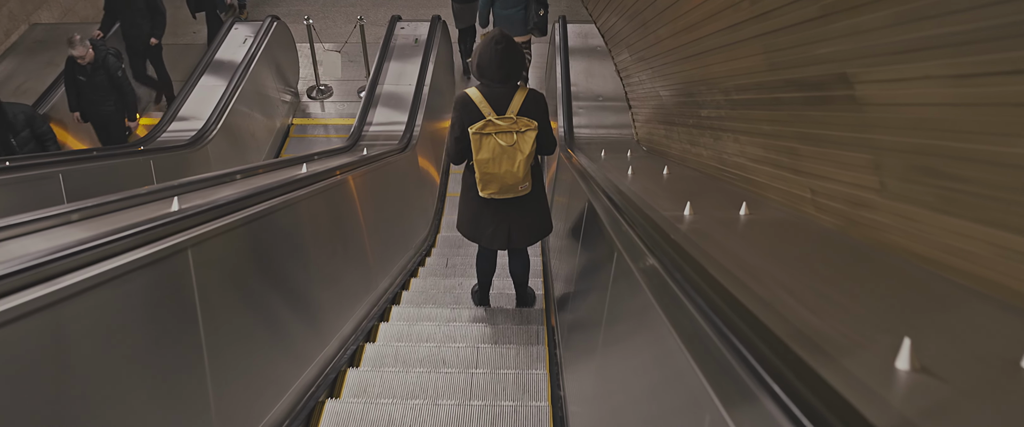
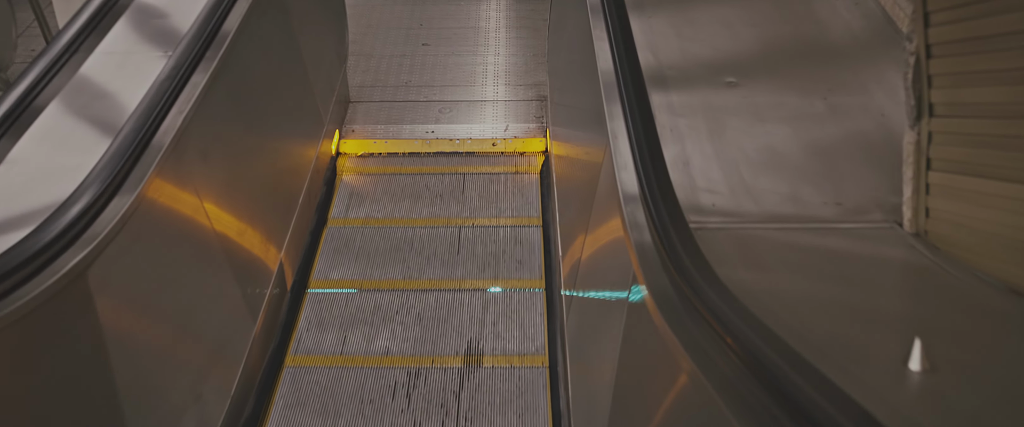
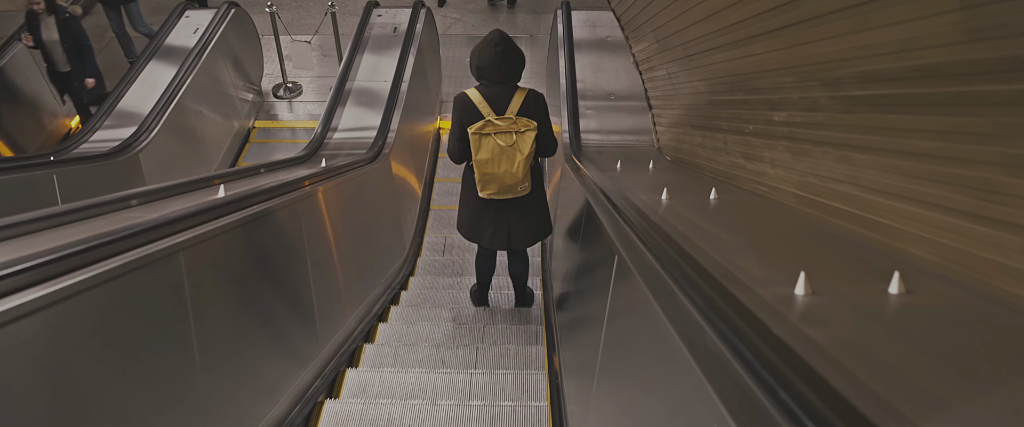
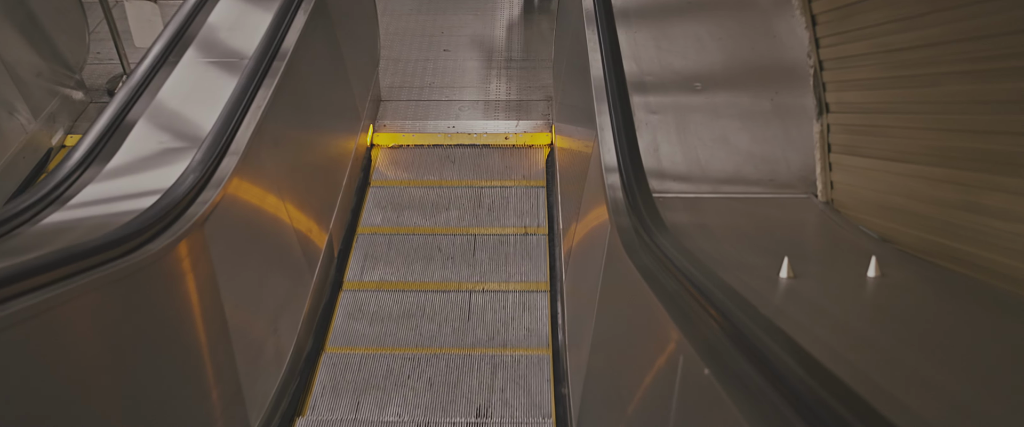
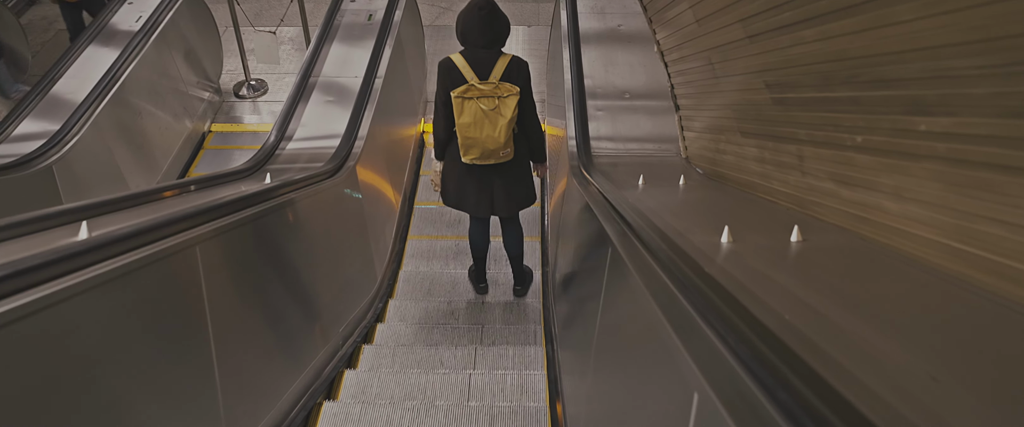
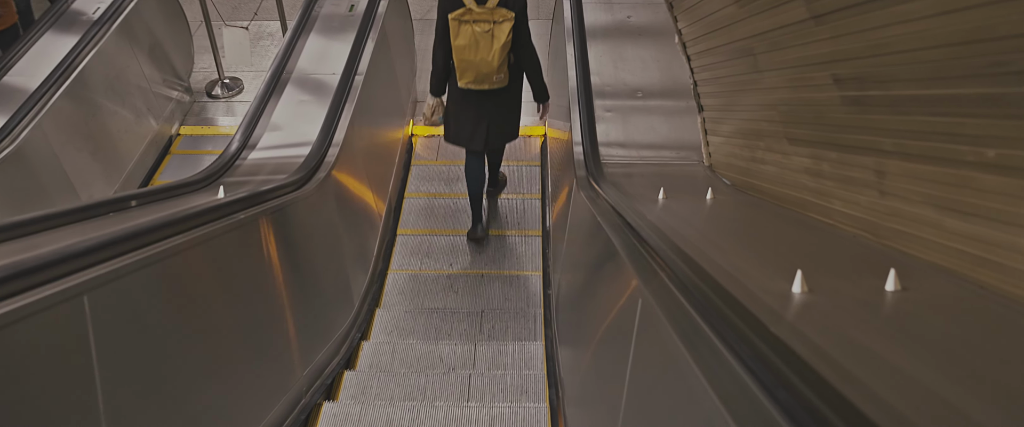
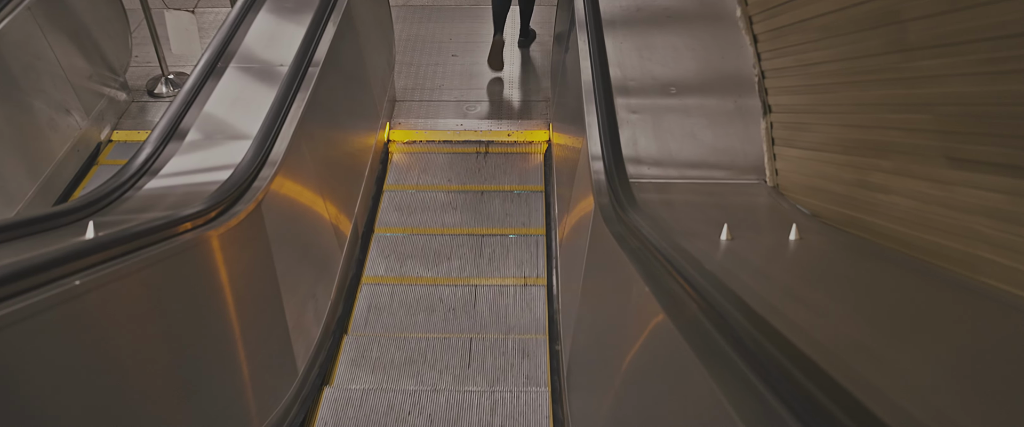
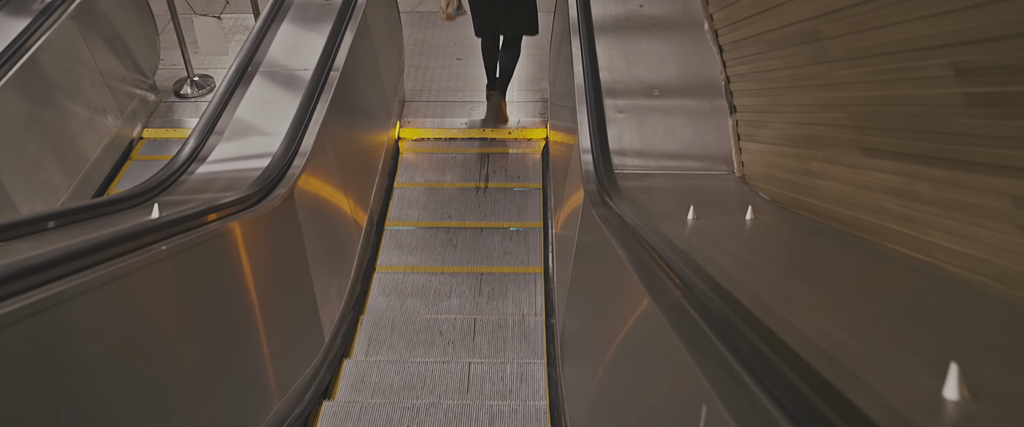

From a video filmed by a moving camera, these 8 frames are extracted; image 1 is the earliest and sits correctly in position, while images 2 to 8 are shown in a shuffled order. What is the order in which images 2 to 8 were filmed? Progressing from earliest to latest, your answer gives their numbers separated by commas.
3, 5, 6, 8, 7, 4, 2
